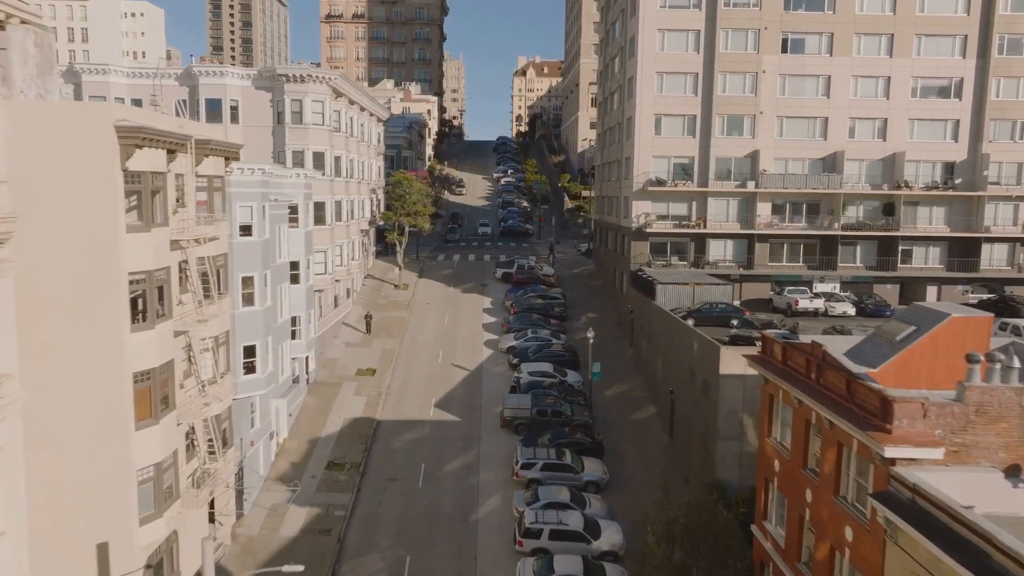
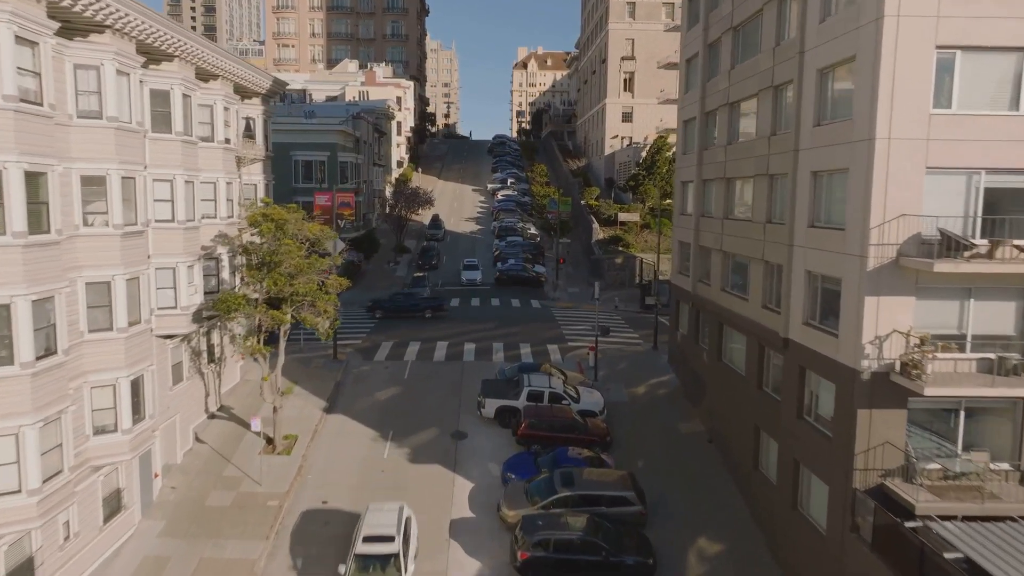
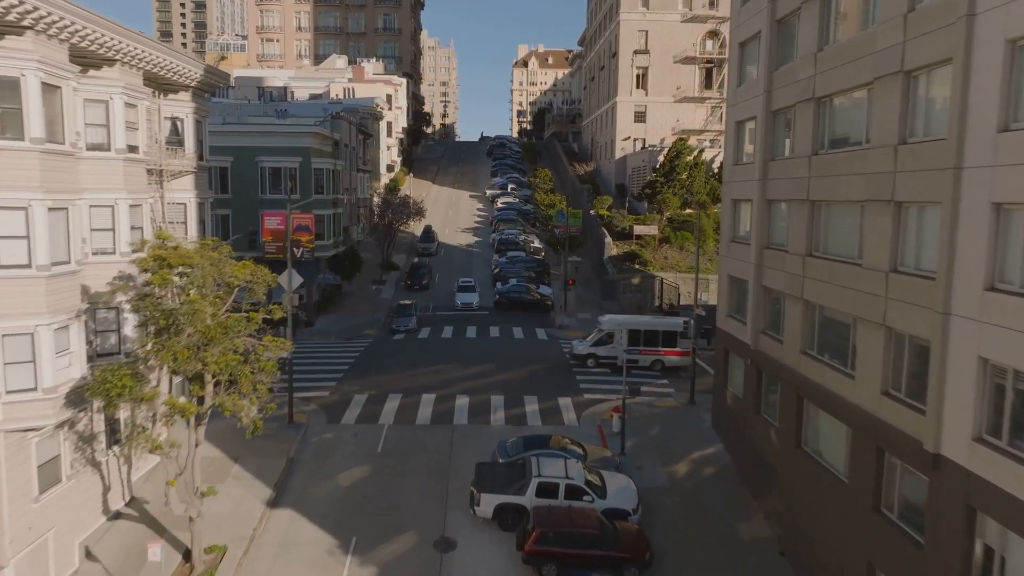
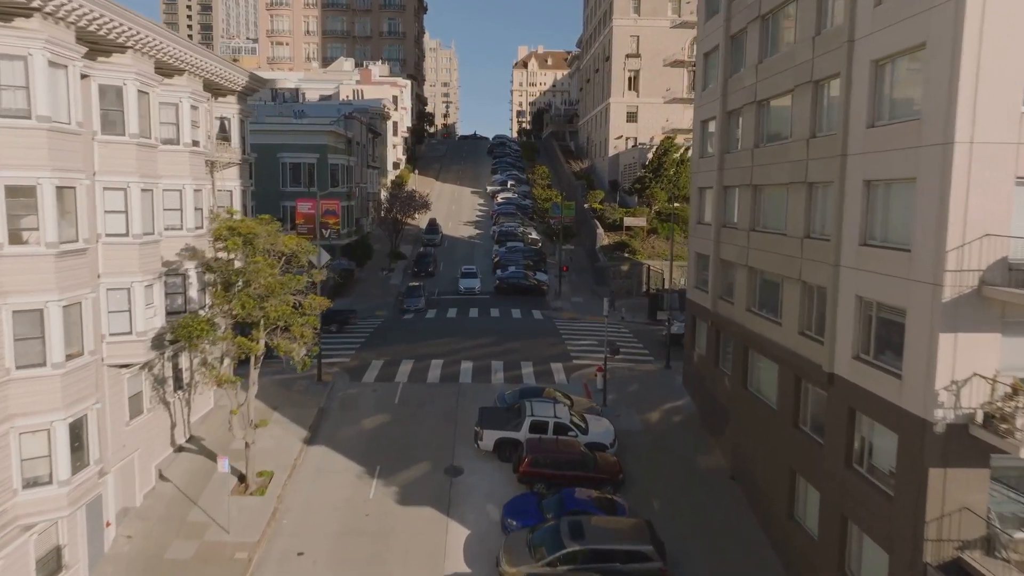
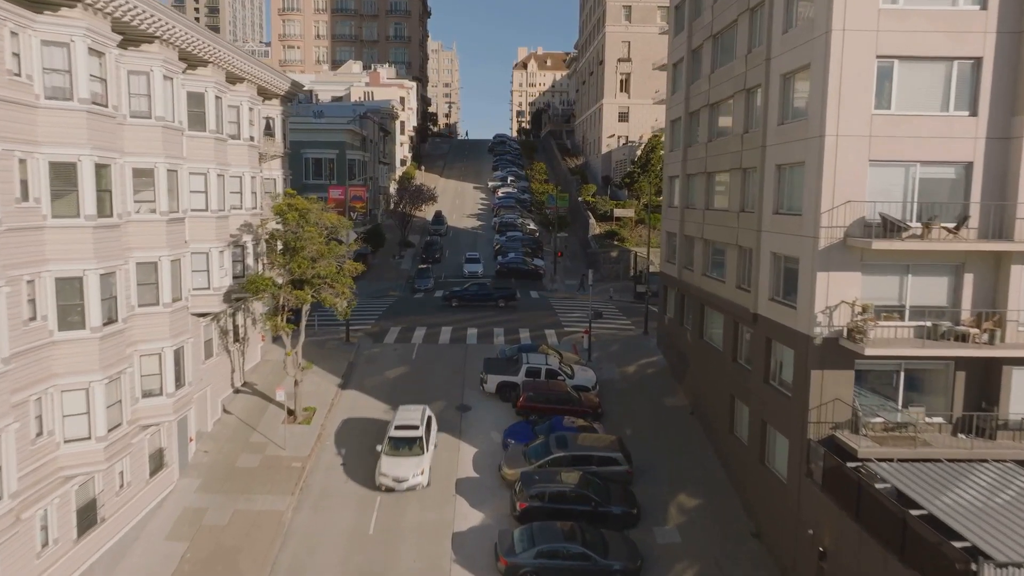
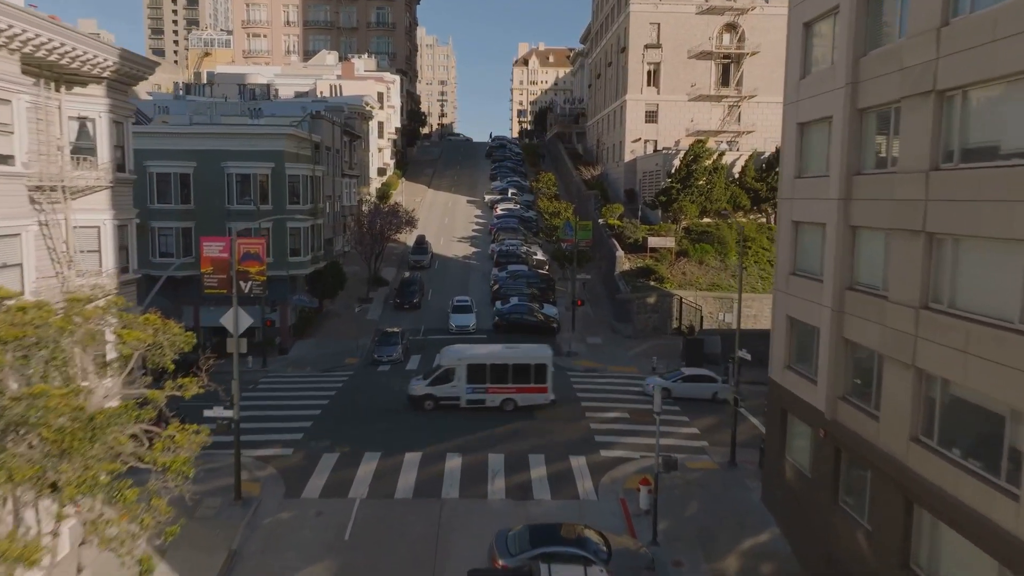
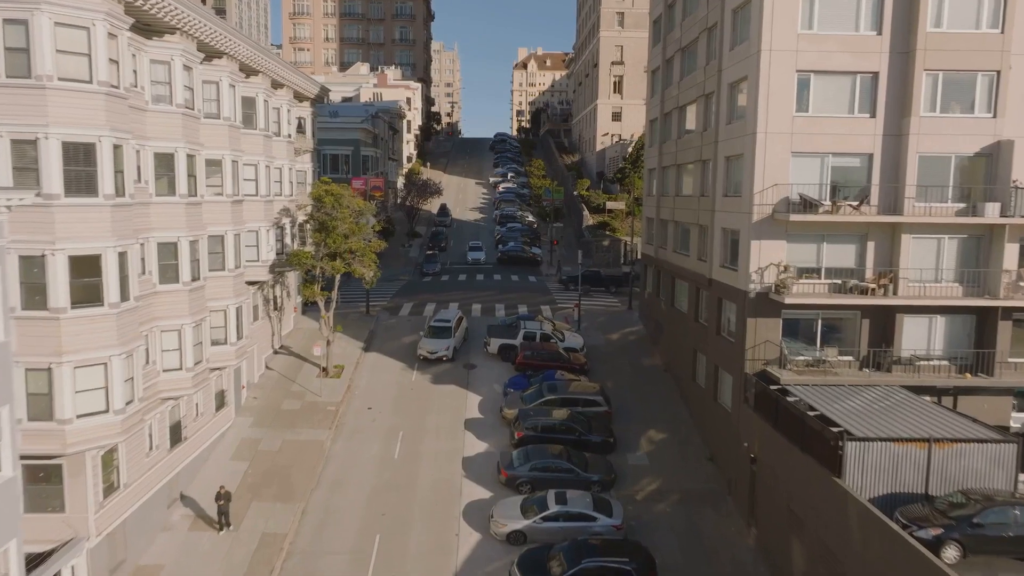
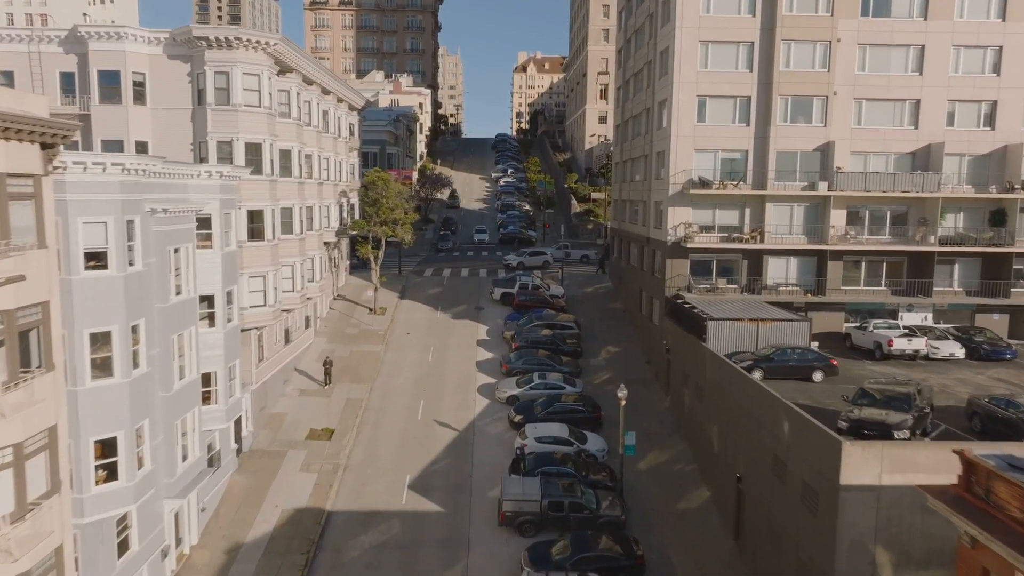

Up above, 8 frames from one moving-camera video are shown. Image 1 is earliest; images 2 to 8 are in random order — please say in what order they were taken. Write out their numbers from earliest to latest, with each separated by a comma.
8, 7, 5, 2, 4, 3, 6
